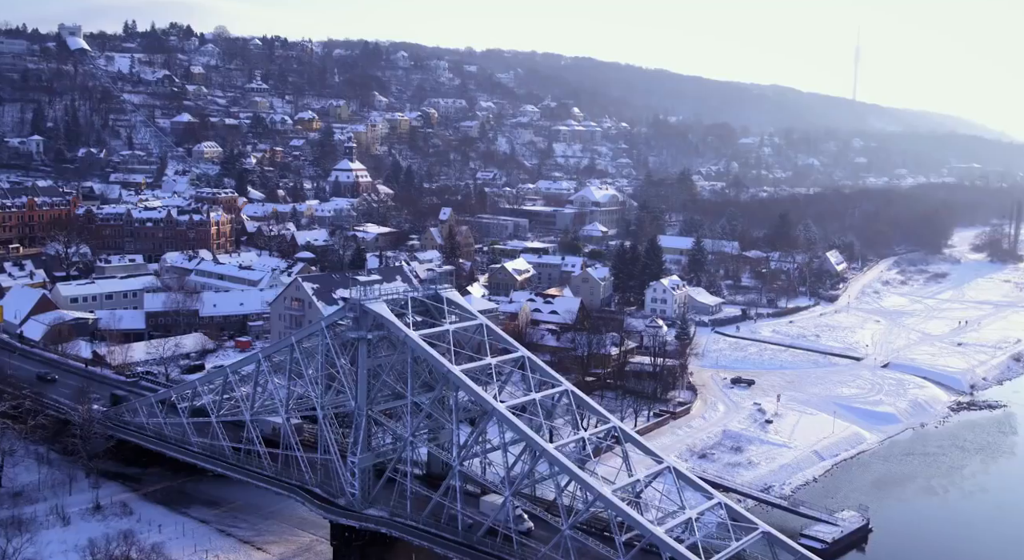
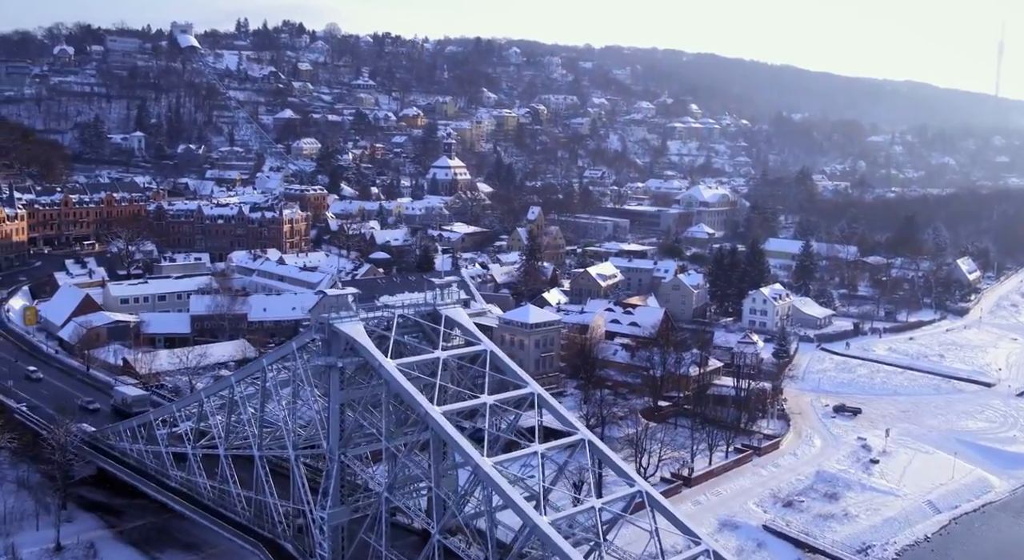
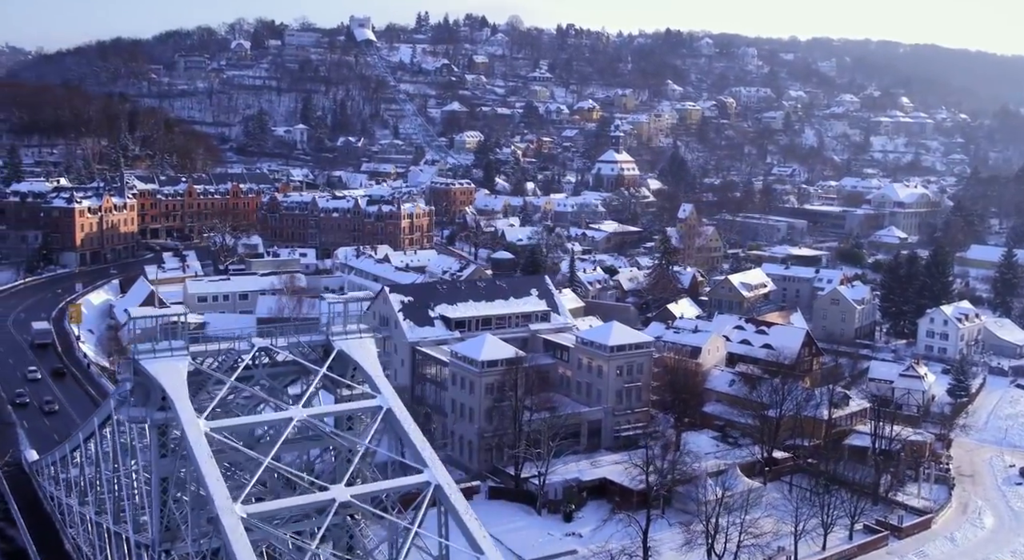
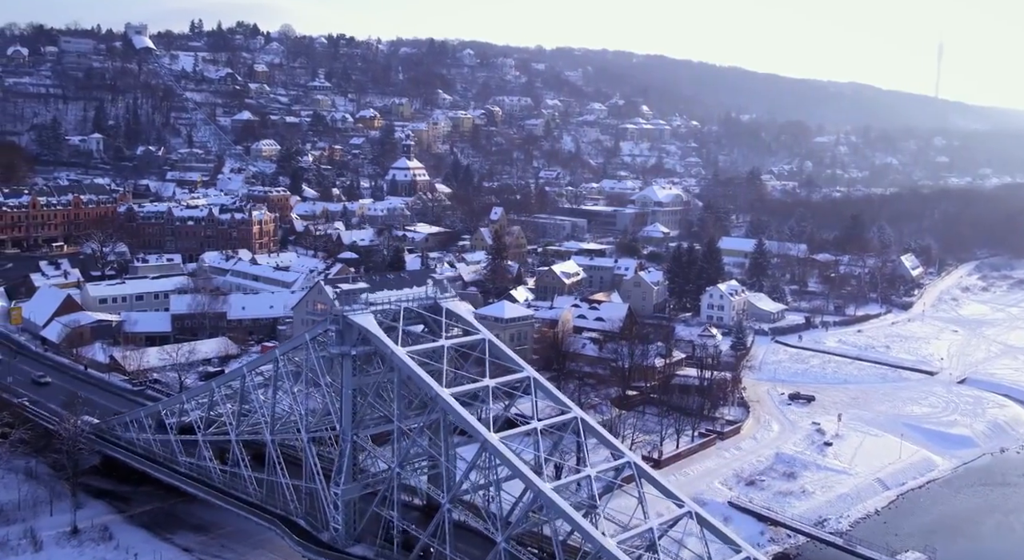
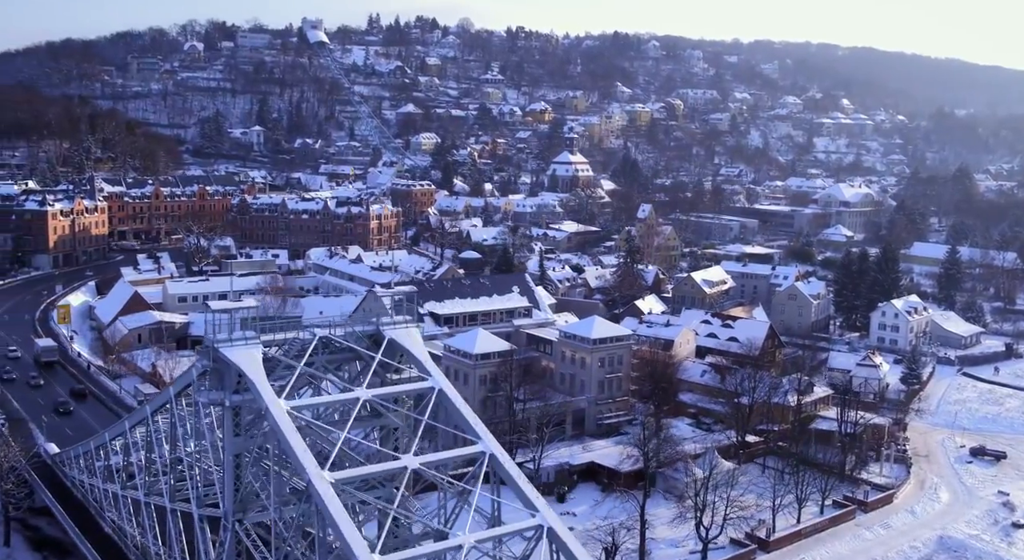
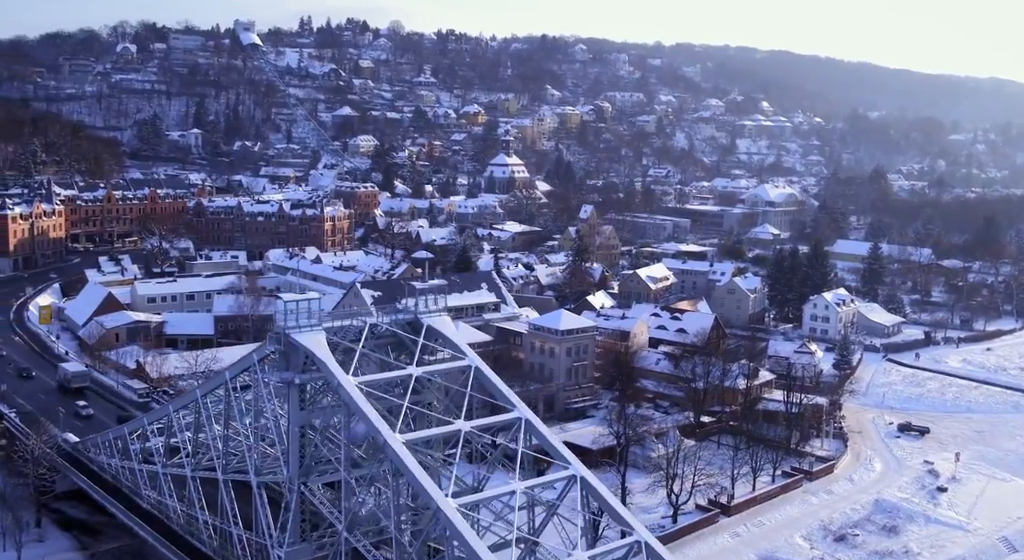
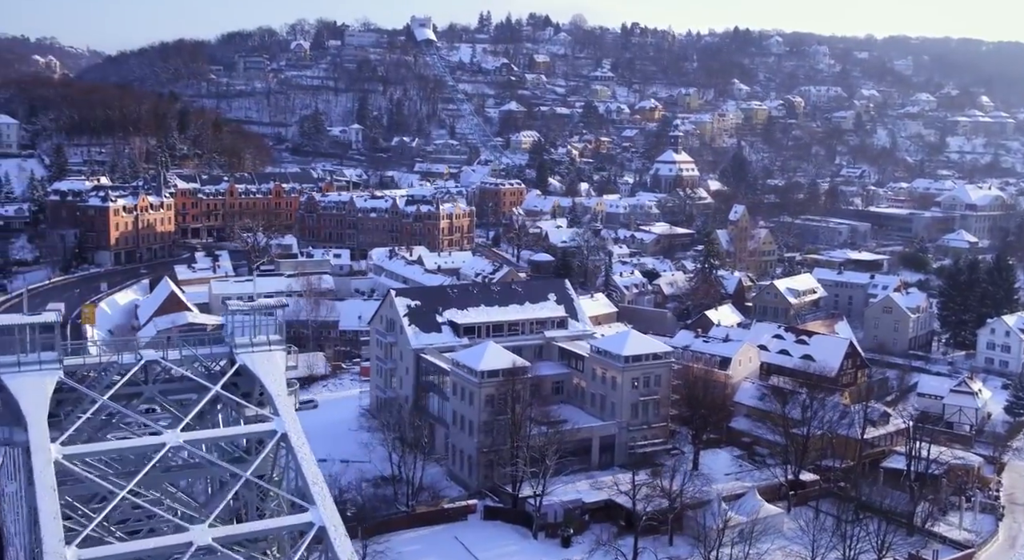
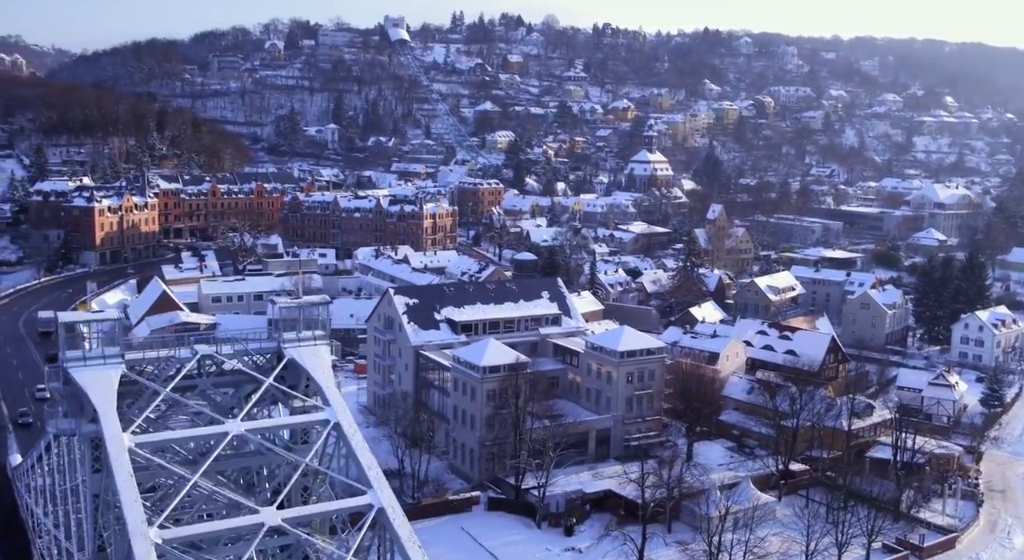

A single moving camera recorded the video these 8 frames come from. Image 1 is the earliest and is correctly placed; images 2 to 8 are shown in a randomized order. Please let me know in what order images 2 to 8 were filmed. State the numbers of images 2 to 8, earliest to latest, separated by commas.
4, 2, 6, 5, 3, 8, 7
